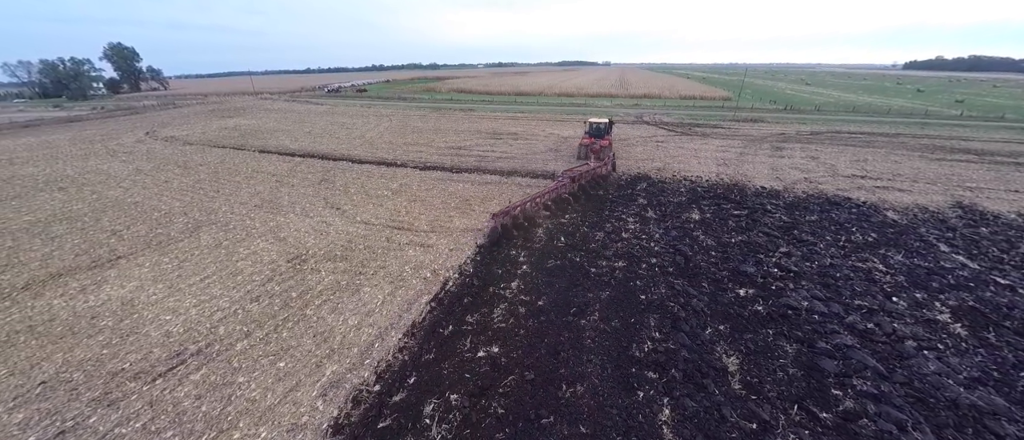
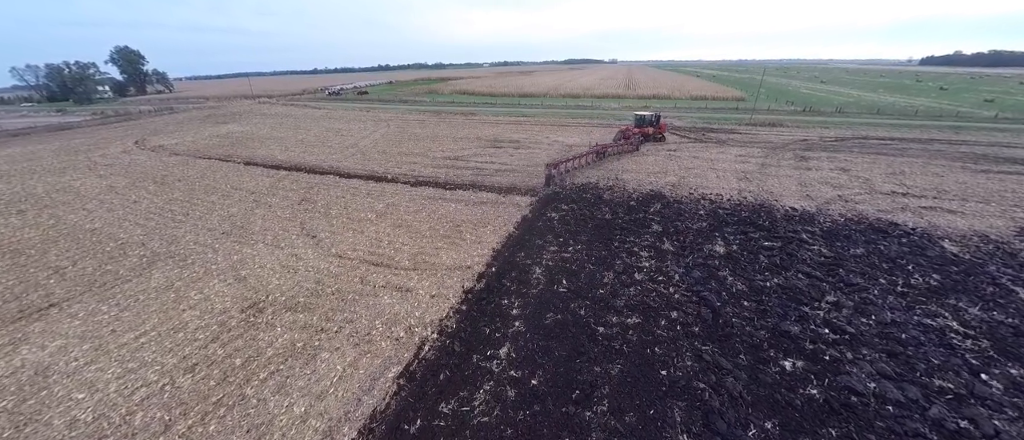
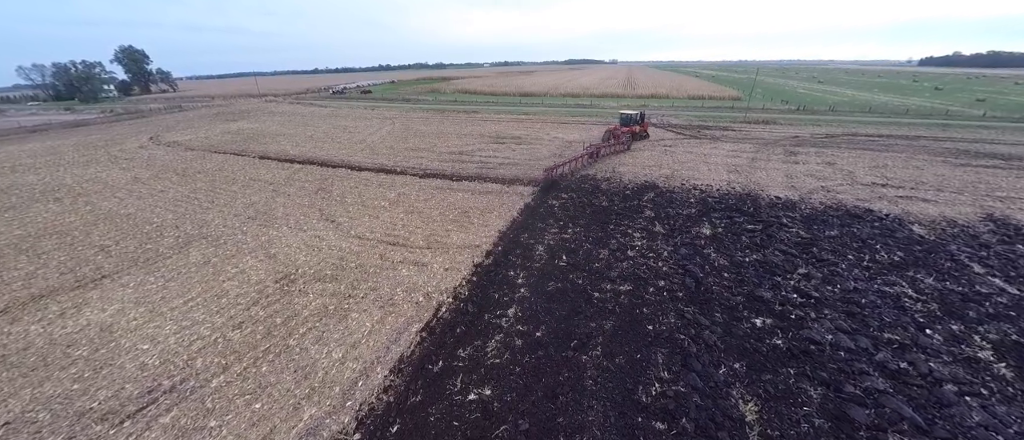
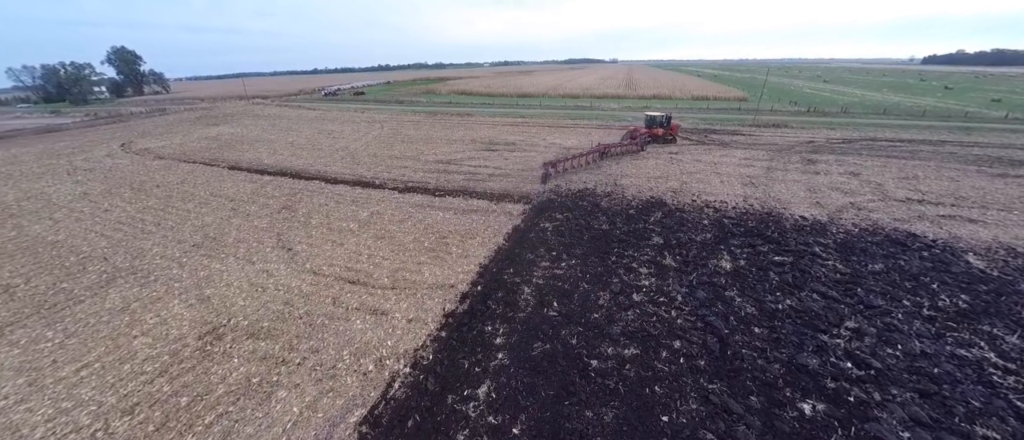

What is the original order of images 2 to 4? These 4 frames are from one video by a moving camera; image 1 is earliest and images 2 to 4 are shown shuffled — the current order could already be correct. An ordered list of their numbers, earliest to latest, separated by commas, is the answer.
3, 2, 4
